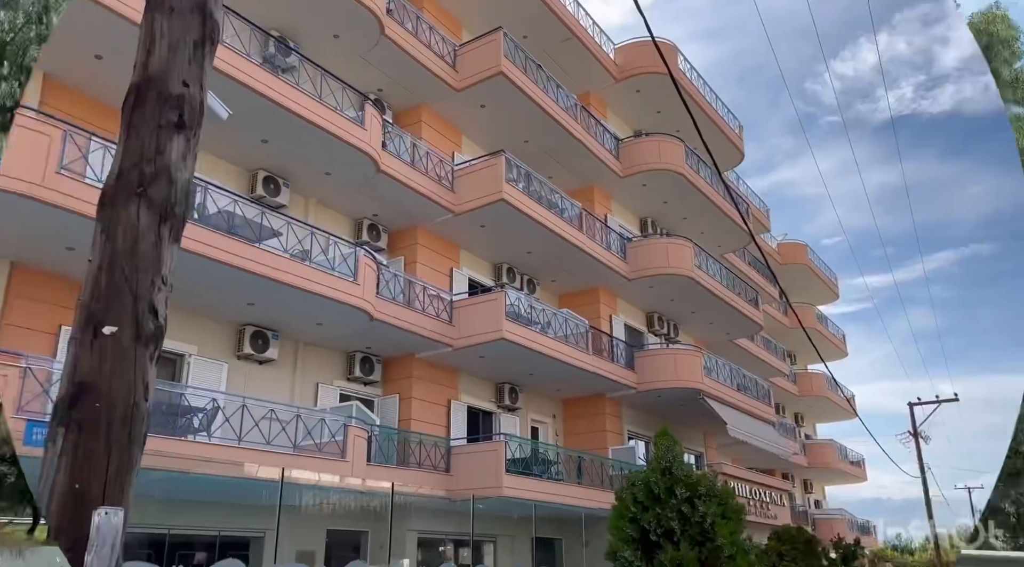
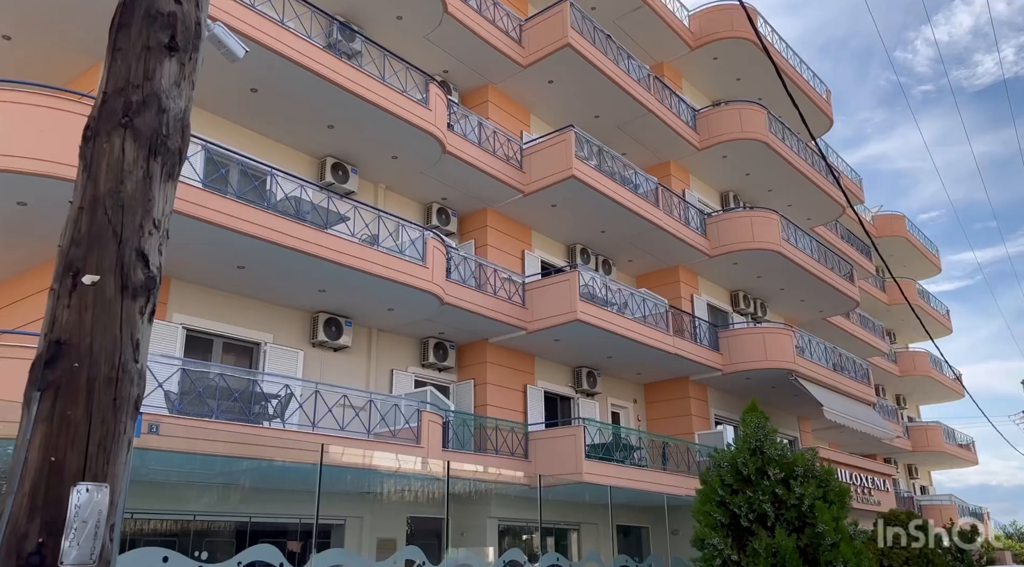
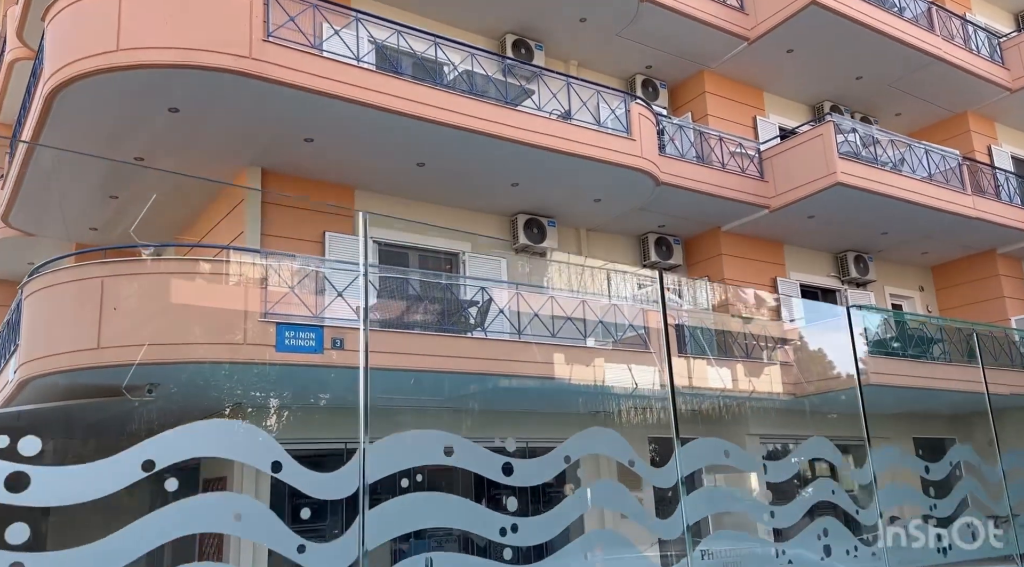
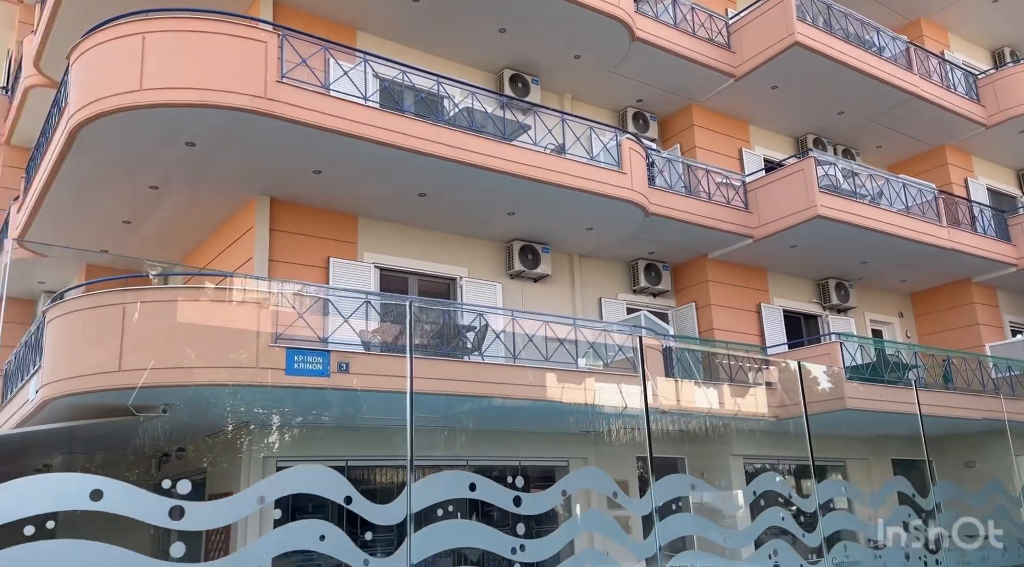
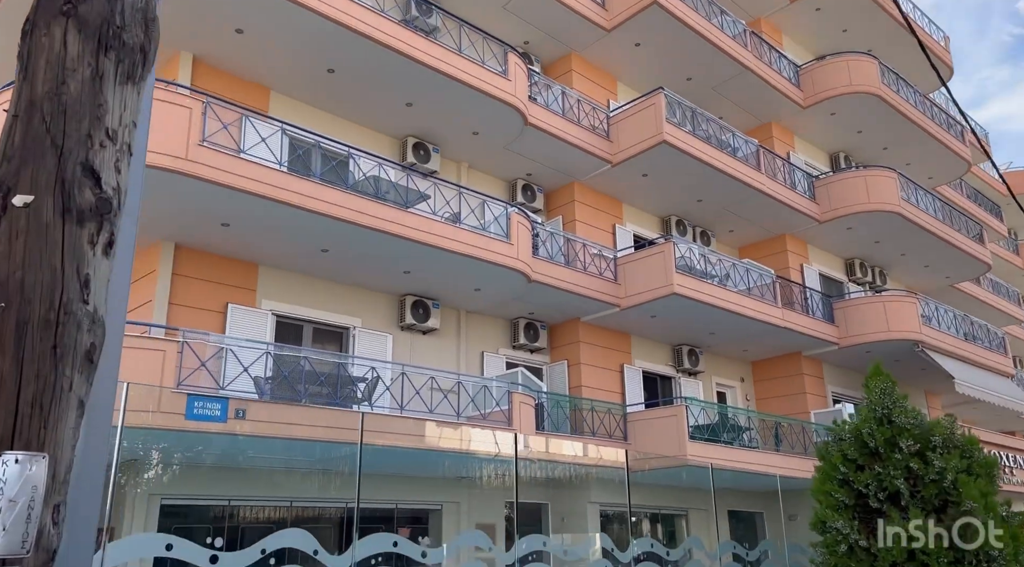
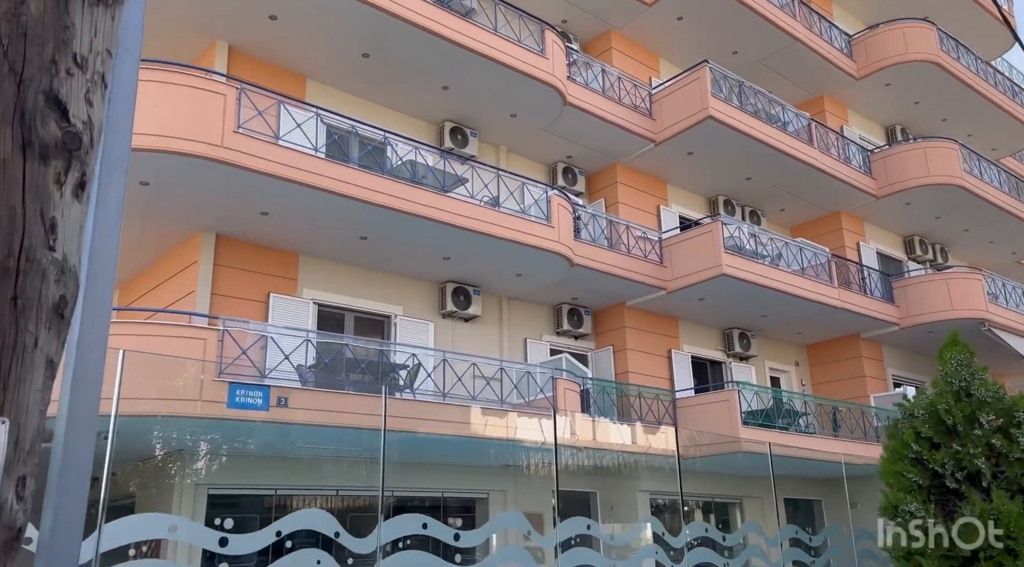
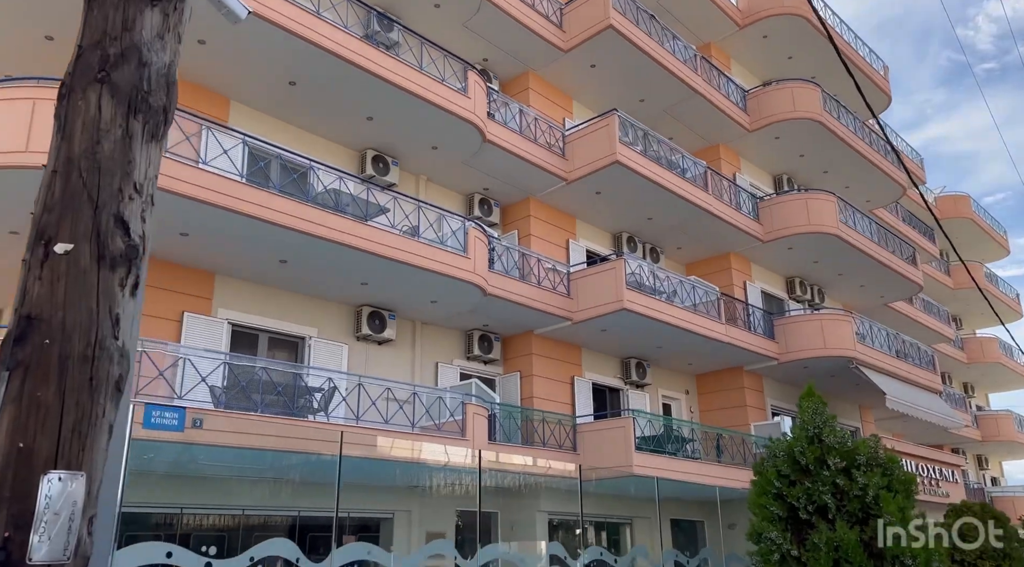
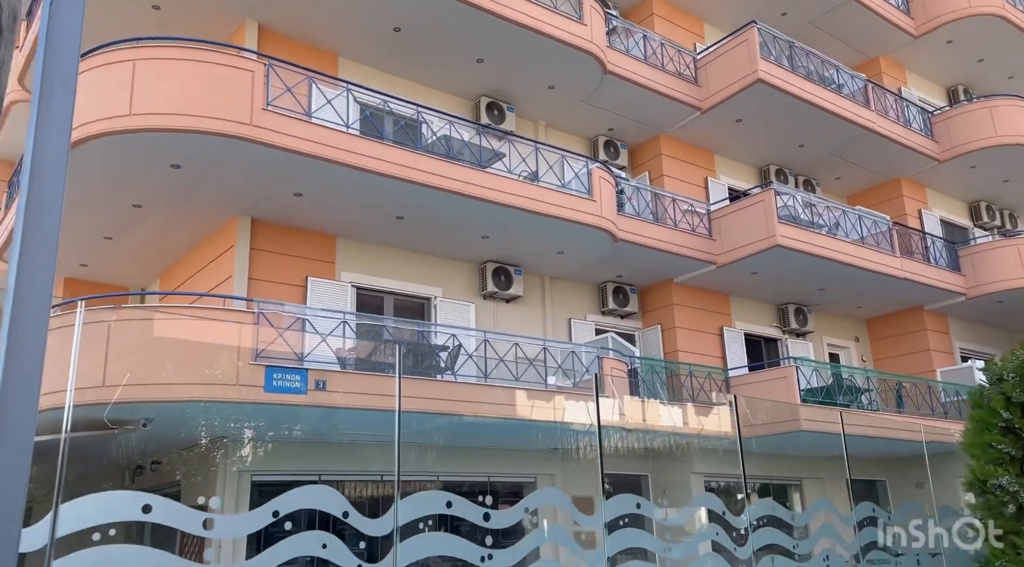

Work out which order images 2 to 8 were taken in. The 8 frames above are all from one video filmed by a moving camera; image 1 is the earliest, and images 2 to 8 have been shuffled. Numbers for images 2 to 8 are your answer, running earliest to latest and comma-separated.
2, 7, 5, 6, 8, 4, 3
